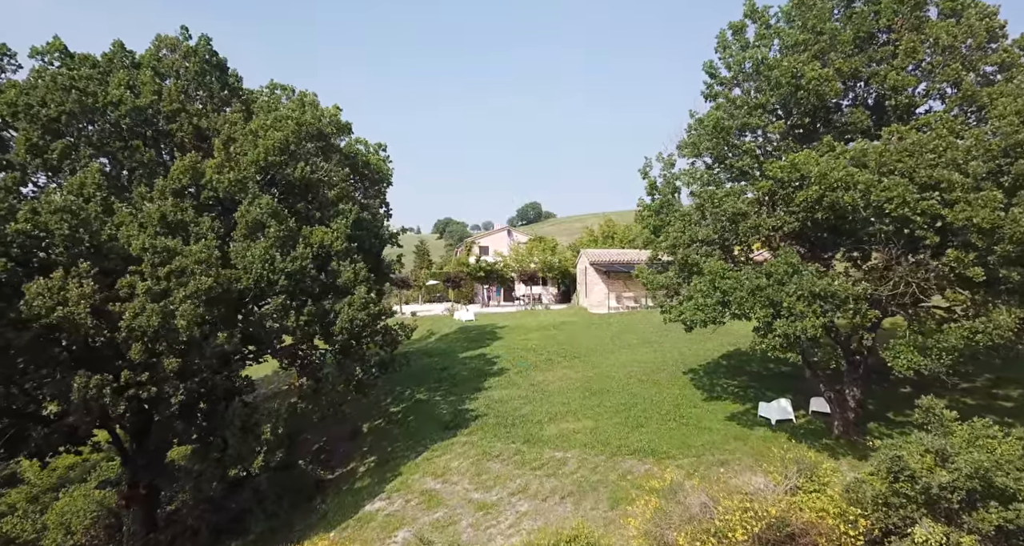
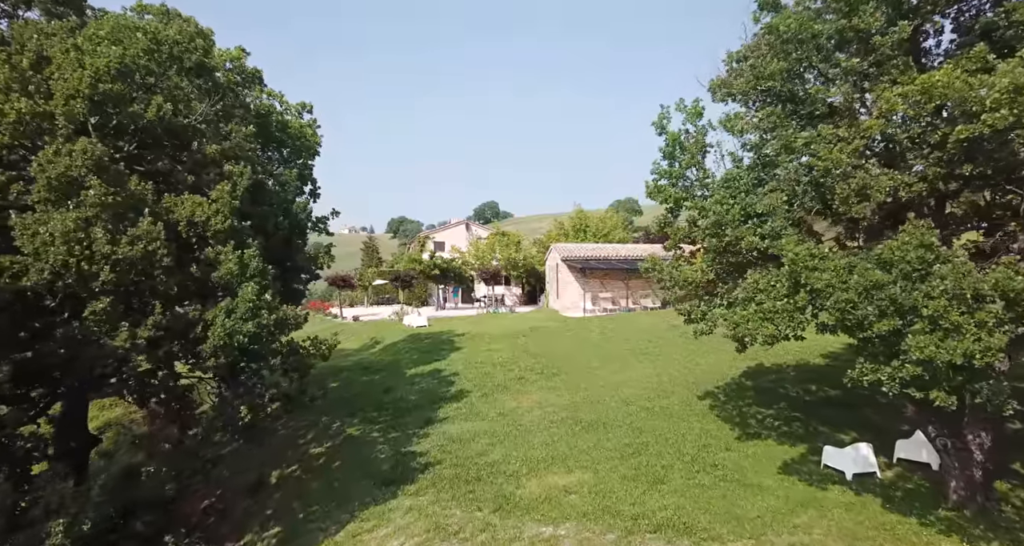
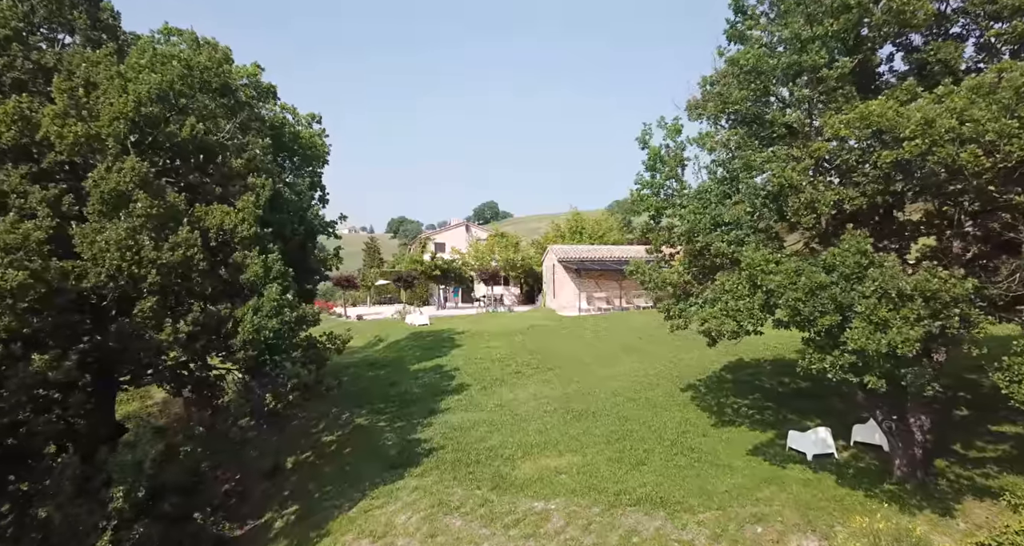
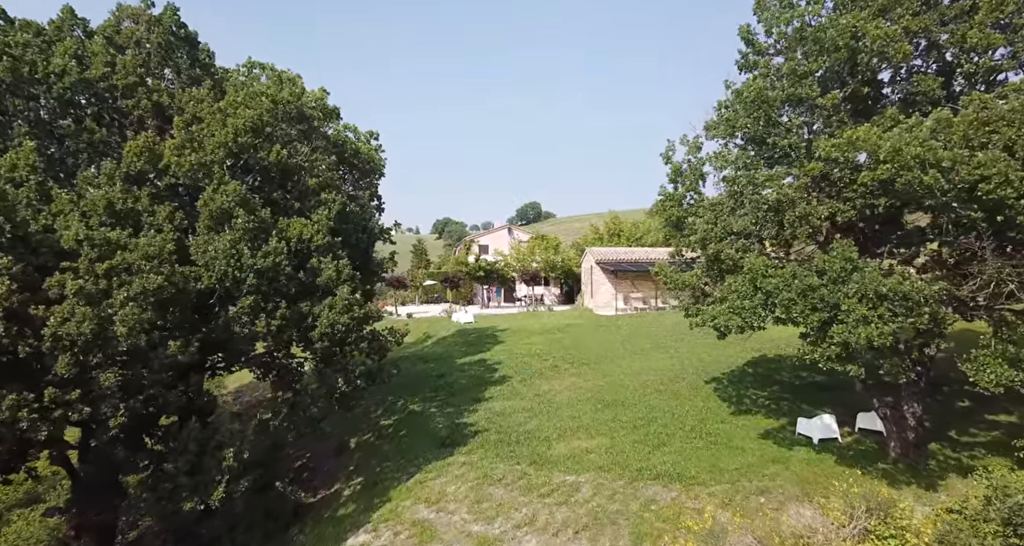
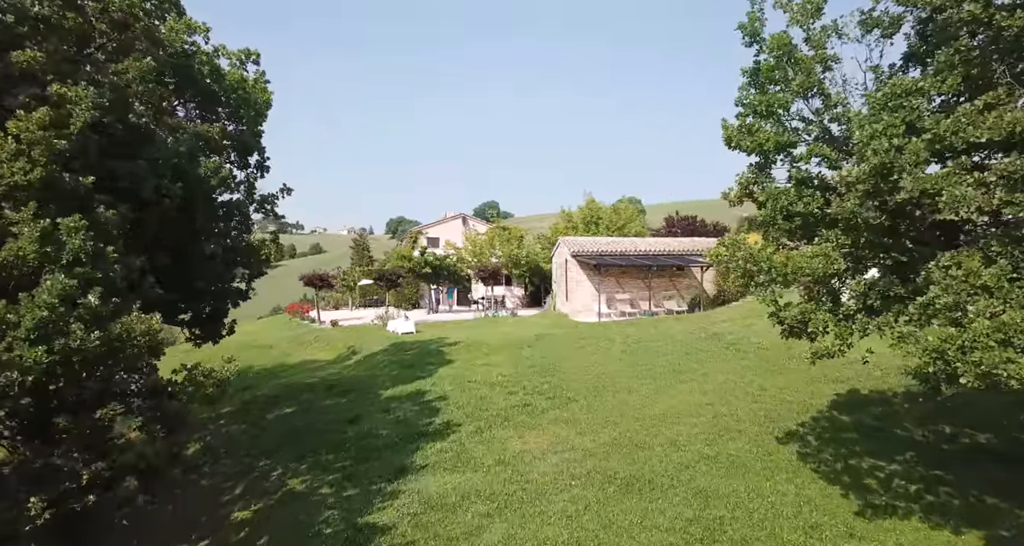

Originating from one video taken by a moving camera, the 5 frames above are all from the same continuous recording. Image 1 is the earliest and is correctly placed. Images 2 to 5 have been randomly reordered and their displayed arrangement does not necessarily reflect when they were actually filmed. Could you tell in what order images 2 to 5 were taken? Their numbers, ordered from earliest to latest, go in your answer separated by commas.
4, 3, 2, 5
